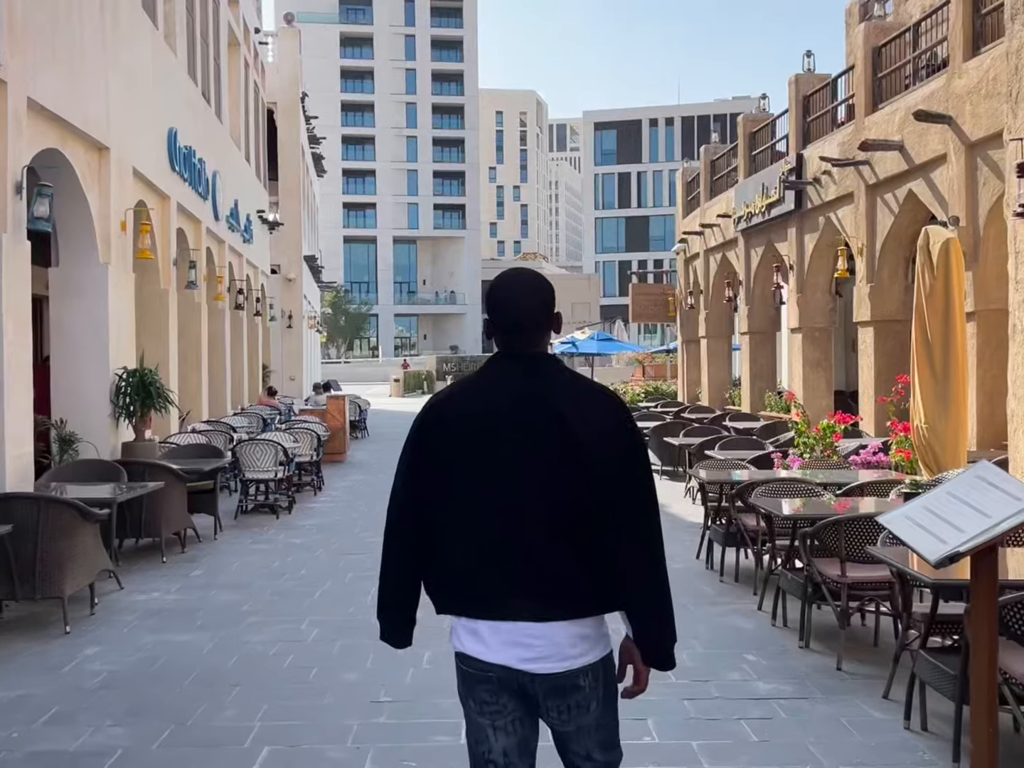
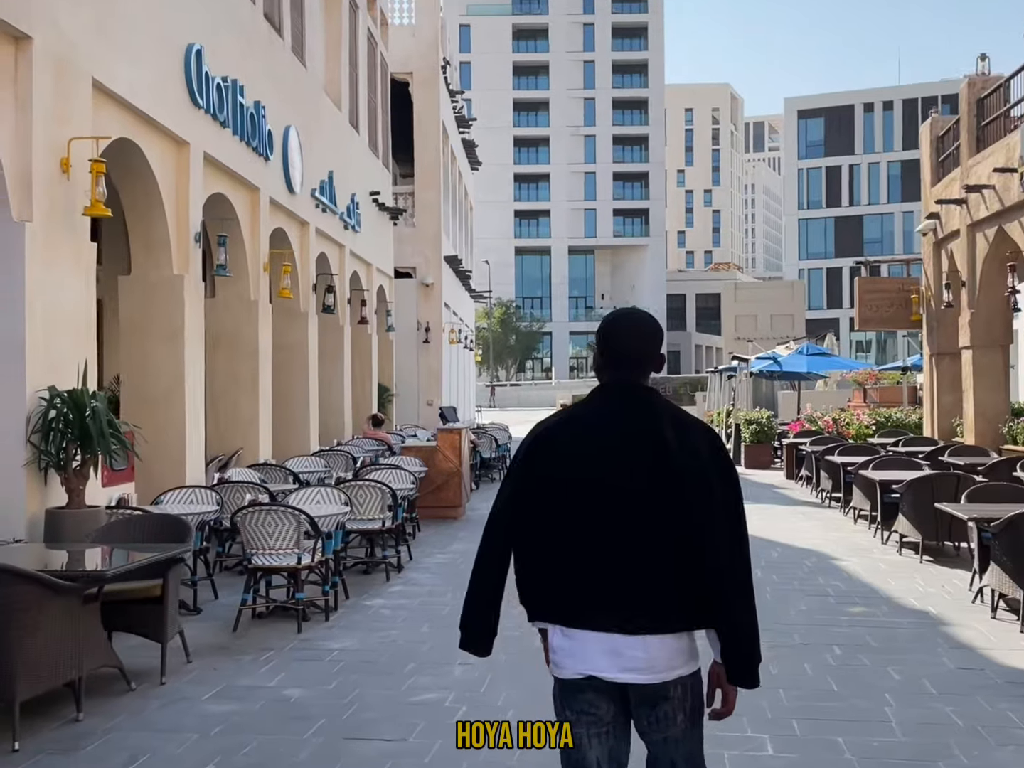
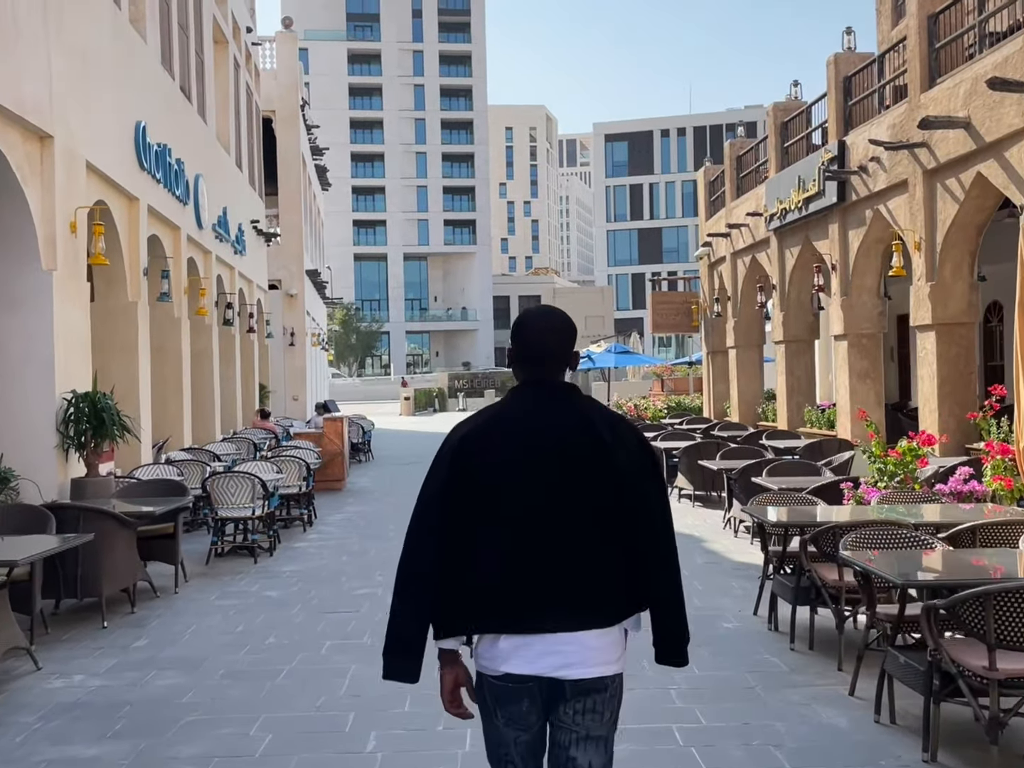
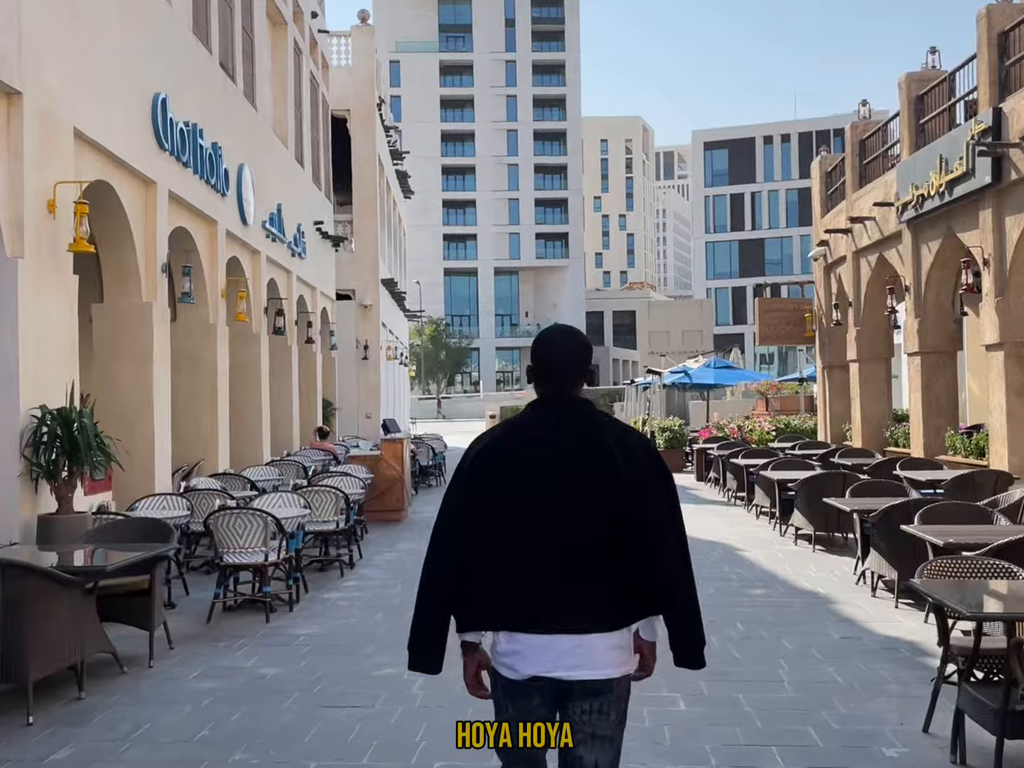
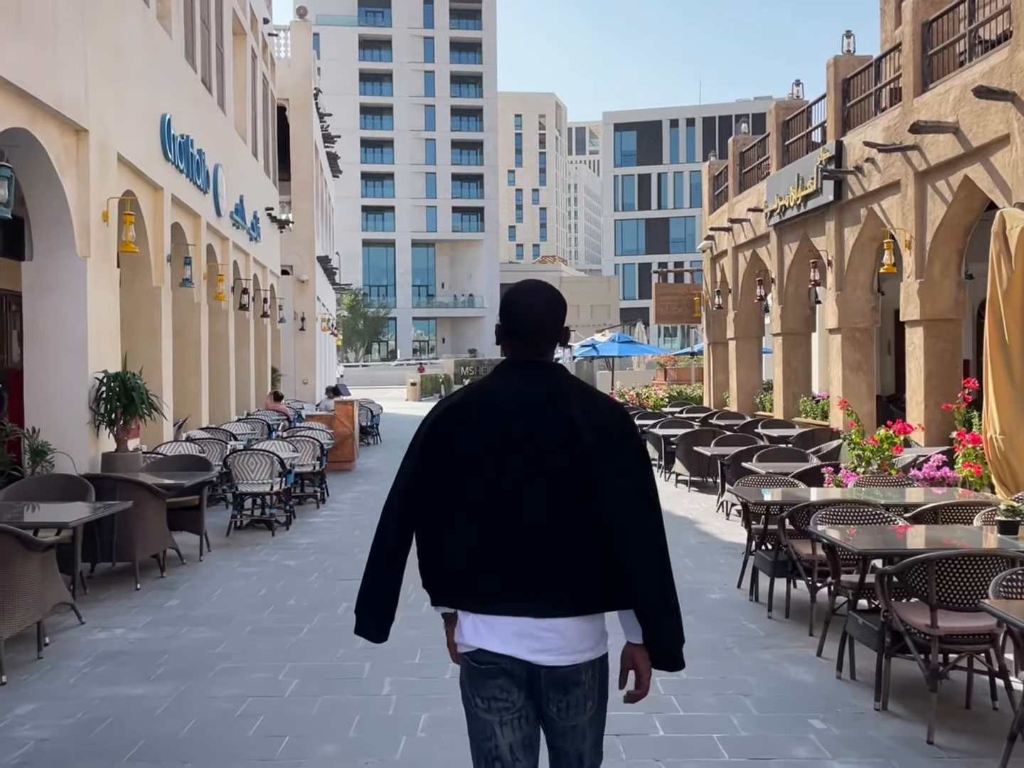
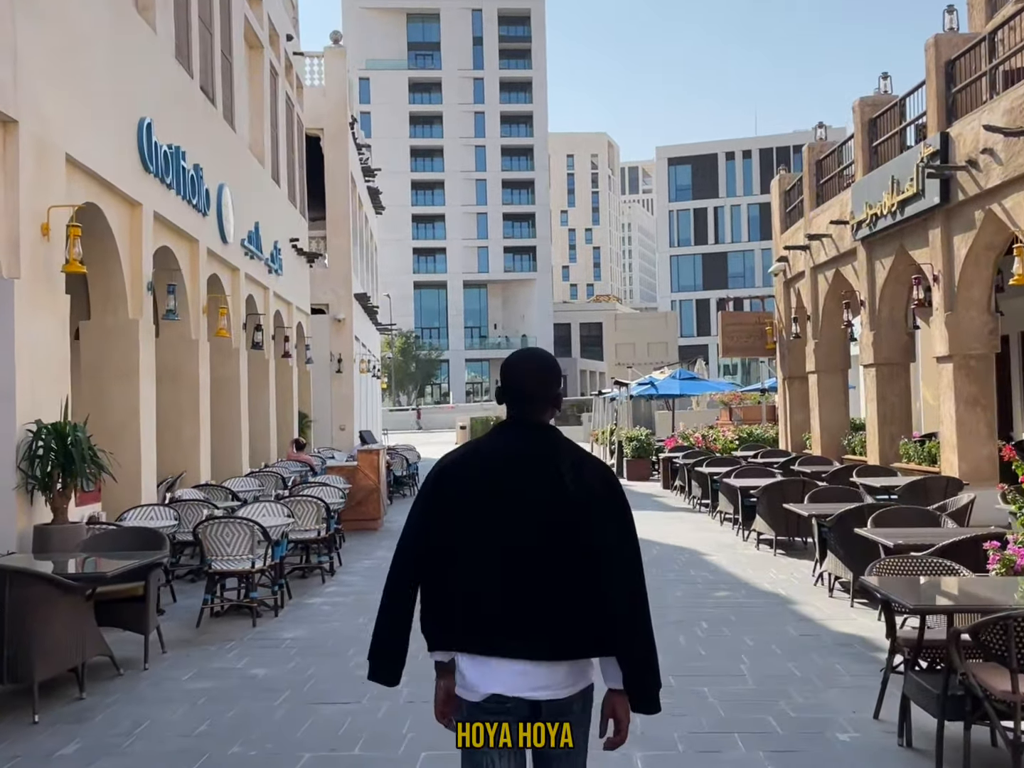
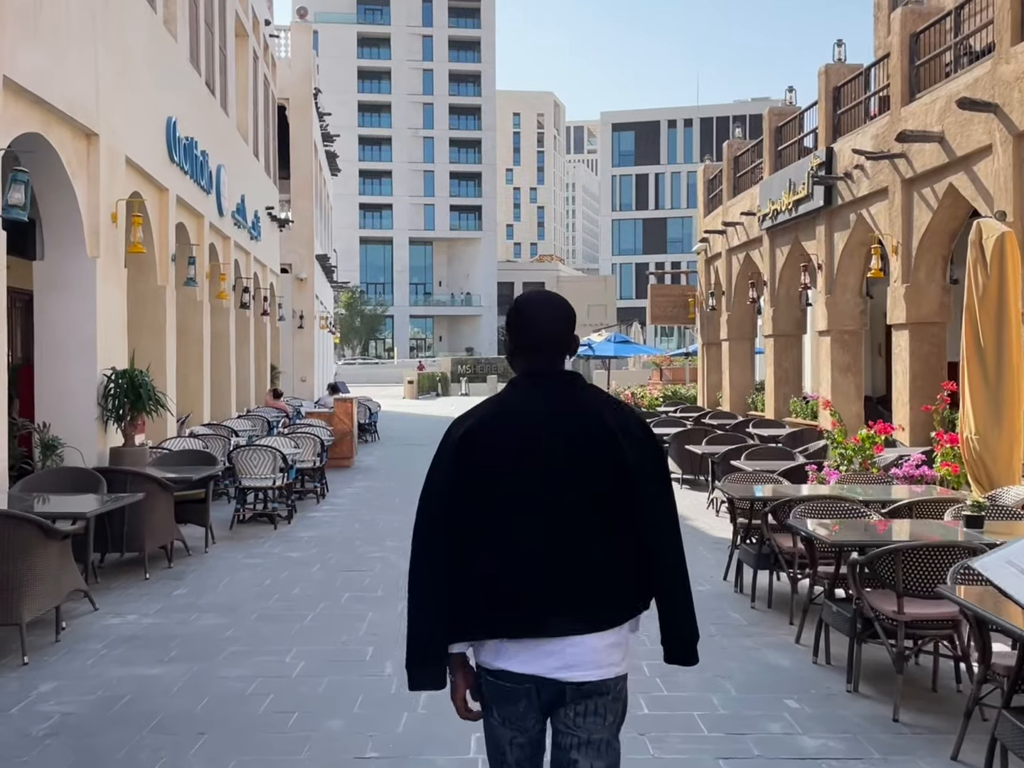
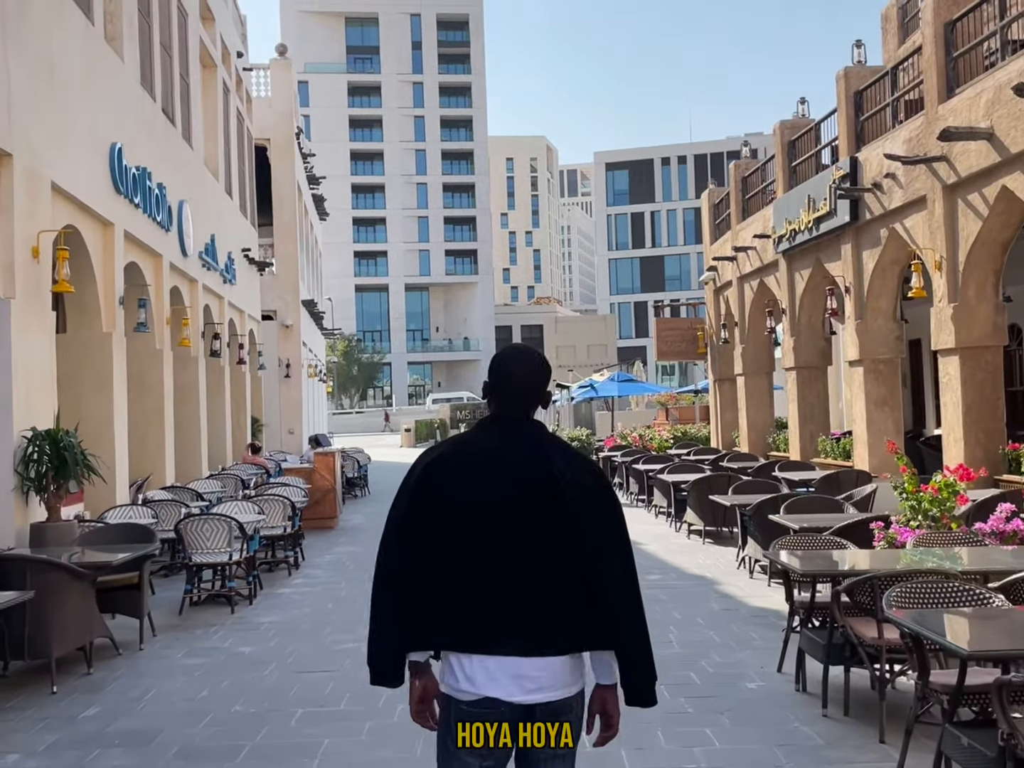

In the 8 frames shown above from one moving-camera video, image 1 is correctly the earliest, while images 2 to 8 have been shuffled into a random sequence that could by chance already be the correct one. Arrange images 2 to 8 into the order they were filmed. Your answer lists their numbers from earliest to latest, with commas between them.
7, 5, 3, 8, 6, 4, 2
